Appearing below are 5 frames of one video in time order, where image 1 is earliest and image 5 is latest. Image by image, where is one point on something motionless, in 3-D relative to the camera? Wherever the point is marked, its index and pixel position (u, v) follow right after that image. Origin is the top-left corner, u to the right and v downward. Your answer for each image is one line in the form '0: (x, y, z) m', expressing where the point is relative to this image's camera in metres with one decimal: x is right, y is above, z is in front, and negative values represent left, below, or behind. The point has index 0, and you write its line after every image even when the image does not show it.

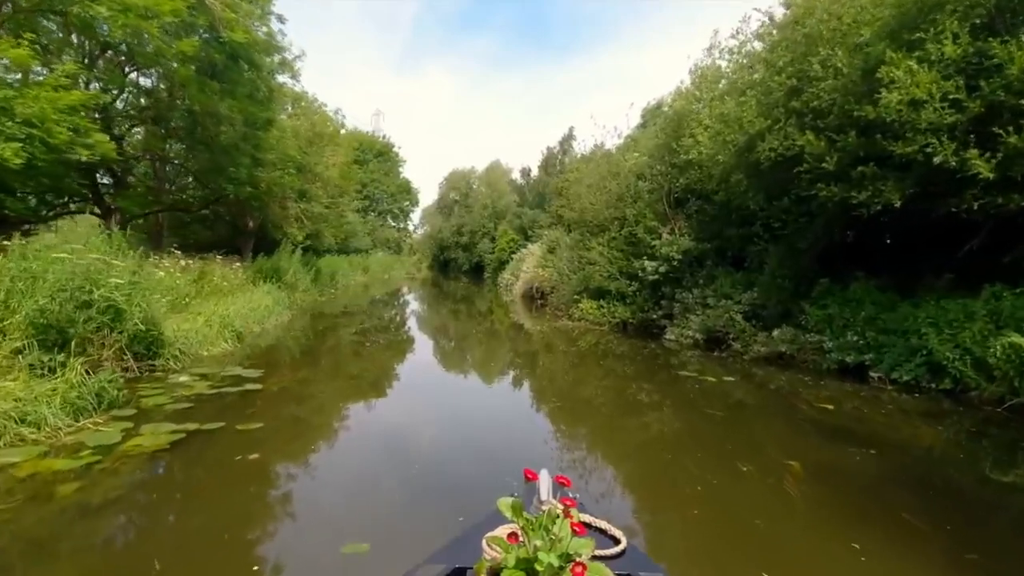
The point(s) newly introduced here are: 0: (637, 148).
0: (+3.2, +3.6, +14.2) m
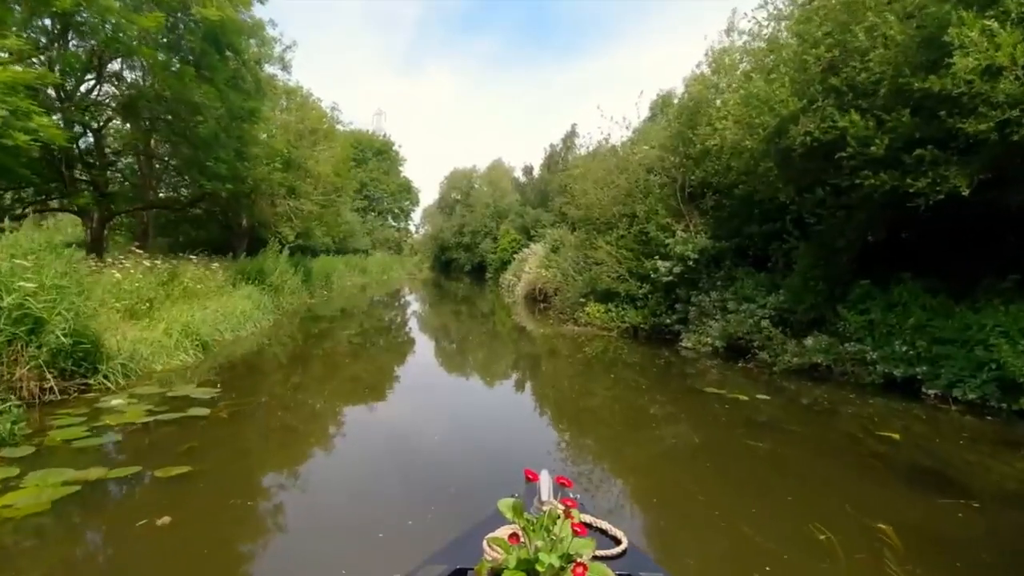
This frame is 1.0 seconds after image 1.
0: (+3.2, +3.6, +13.4) m
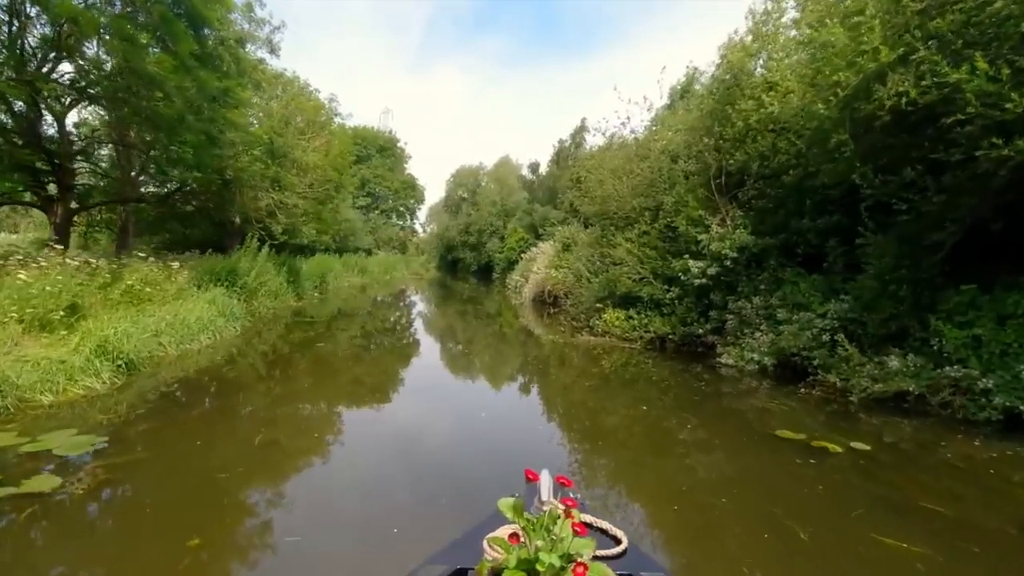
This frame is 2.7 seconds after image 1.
0: (+3.4, +3.5, +12.1) m
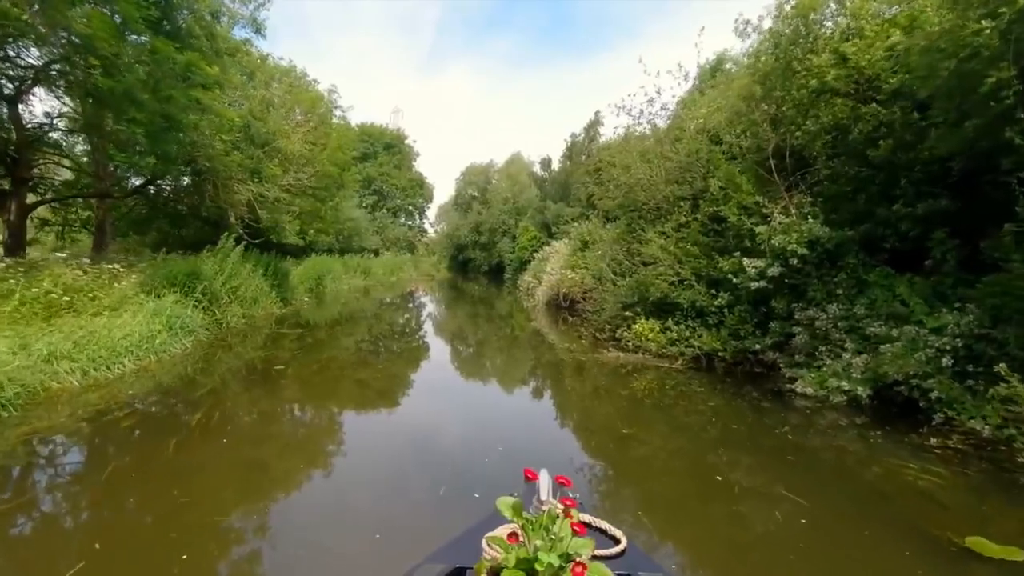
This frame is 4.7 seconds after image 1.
0: (+3.6, +3.5, +10.5) m
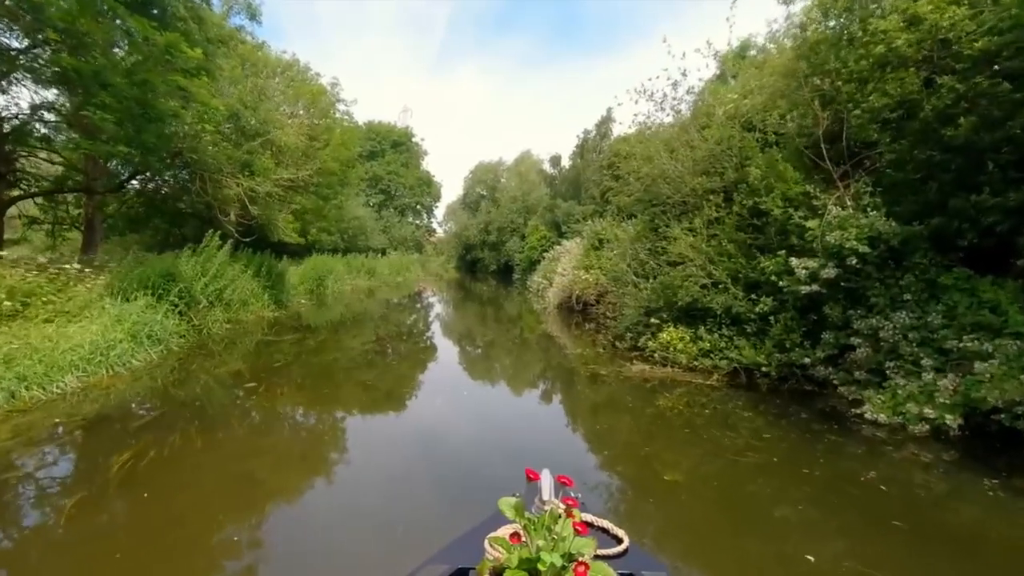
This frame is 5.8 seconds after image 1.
0: (+3.7, +3.4, +9.6) m
